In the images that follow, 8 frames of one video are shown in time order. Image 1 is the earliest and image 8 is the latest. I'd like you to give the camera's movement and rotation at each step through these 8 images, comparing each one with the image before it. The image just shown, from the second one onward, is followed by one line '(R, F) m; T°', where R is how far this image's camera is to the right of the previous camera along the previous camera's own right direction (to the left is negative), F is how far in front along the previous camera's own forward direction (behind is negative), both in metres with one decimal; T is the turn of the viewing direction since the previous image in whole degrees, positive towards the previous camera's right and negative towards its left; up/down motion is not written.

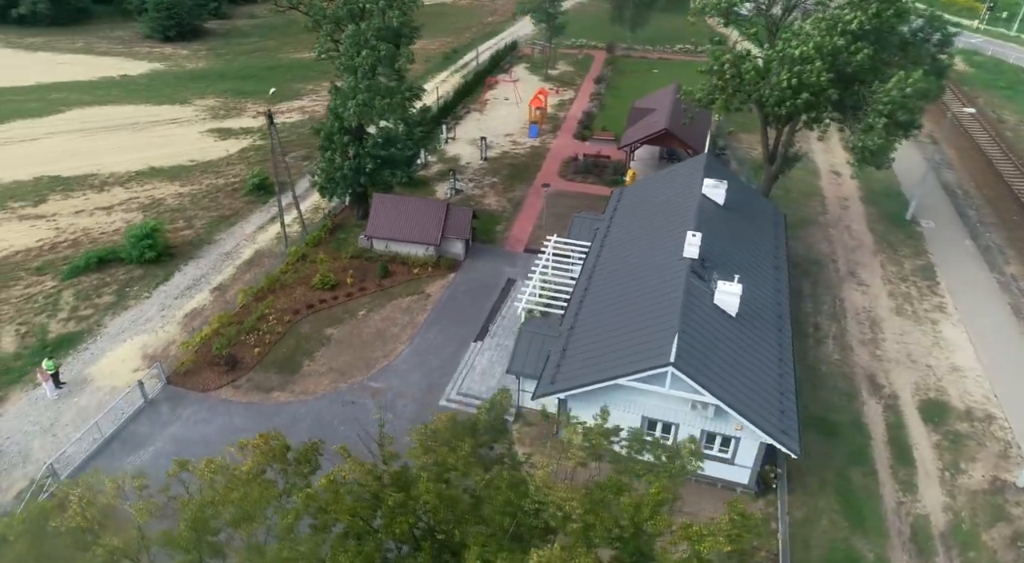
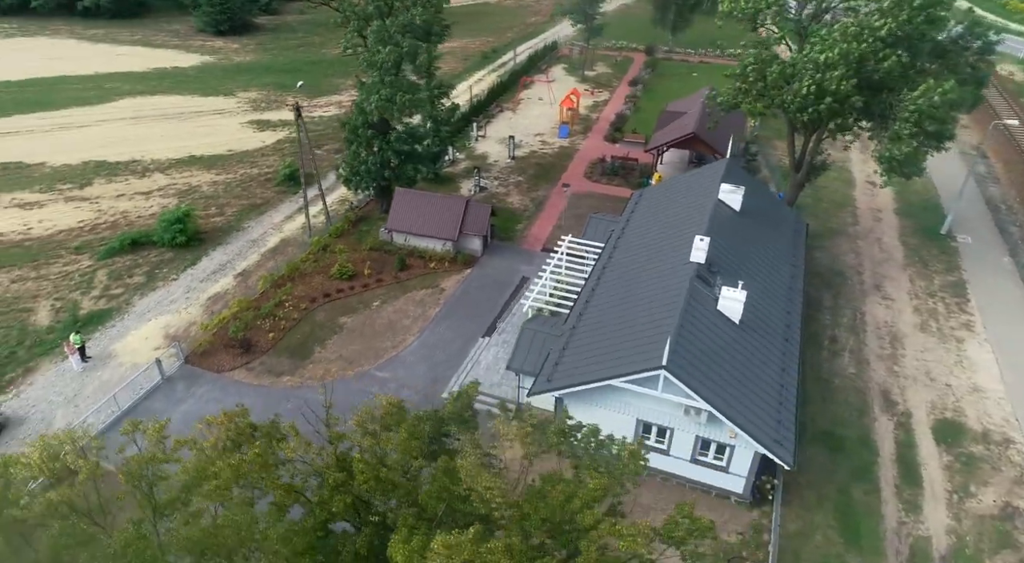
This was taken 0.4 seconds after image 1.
(+1.7, -0.2) m; -4°
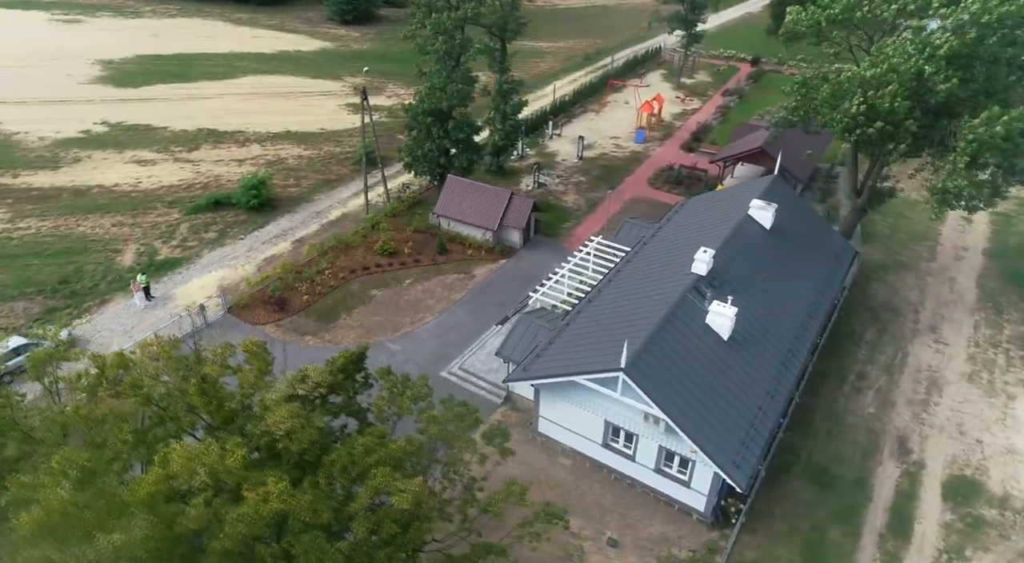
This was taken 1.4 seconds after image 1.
(+5.2, -0.2) m; -11°
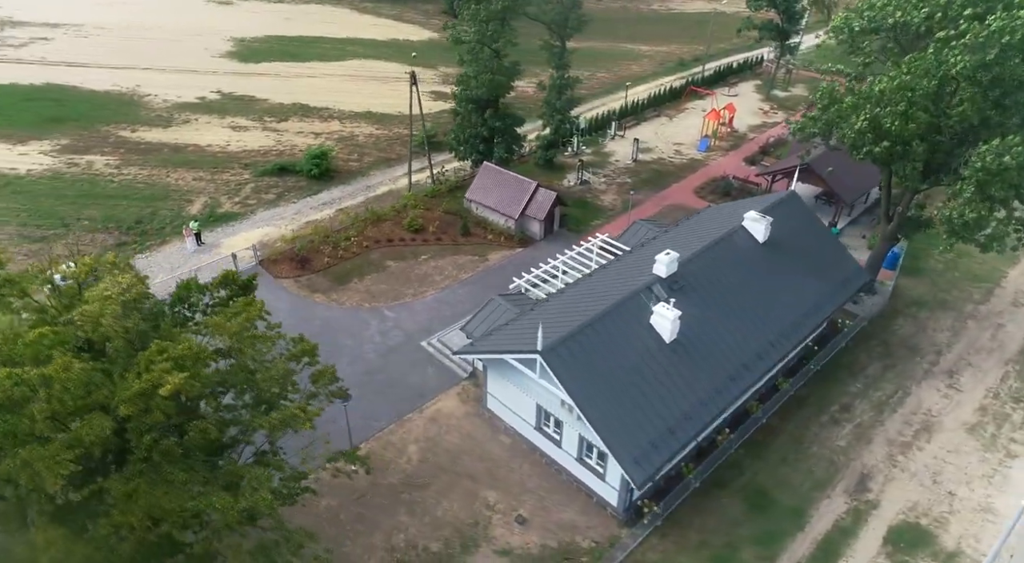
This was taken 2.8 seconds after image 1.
(+6.6, -0.4) m; -11°
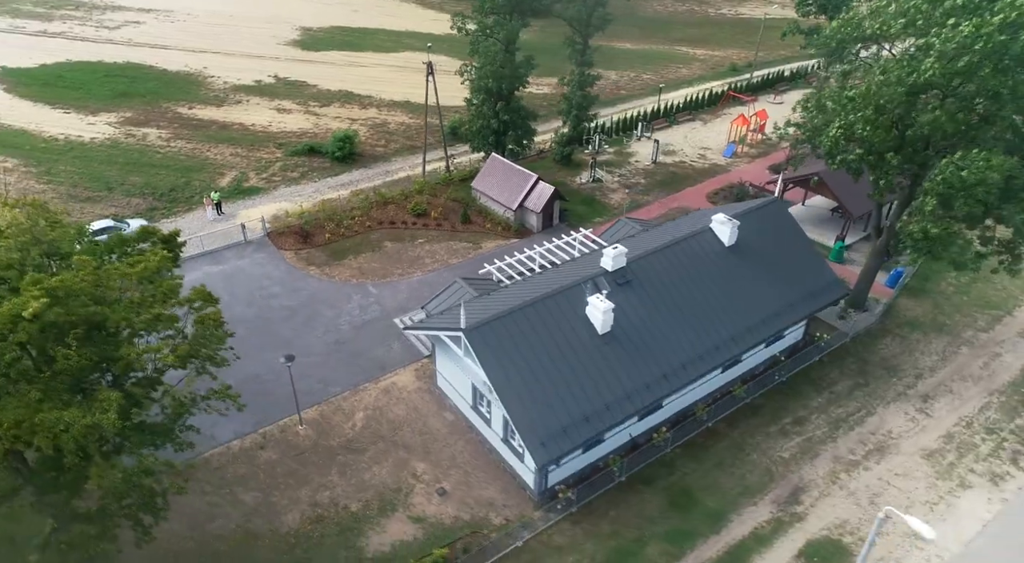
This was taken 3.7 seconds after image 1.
(+5.1, -0.5) m; -7°
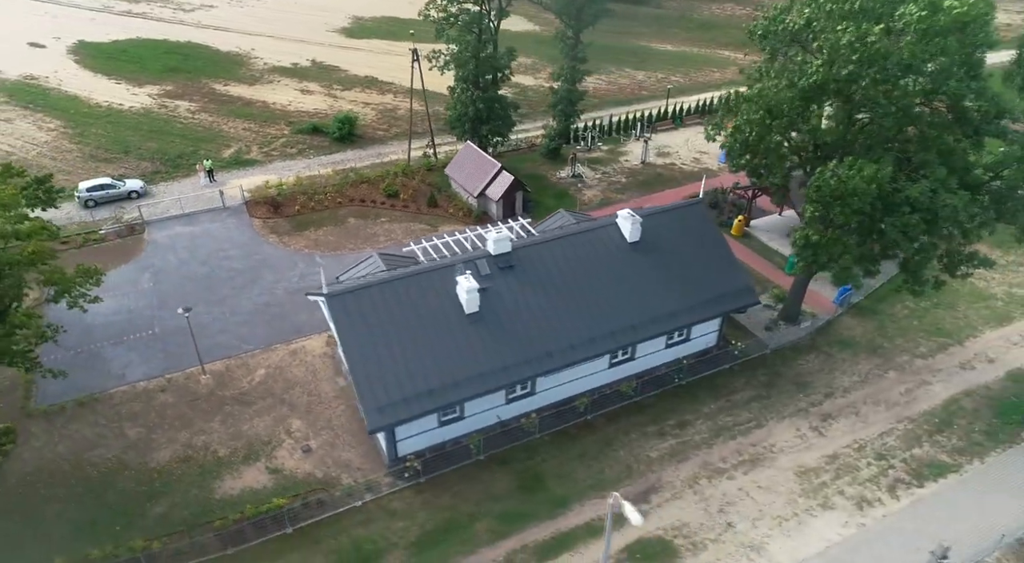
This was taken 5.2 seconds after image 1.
(+7.9, -0.1) m; -8°
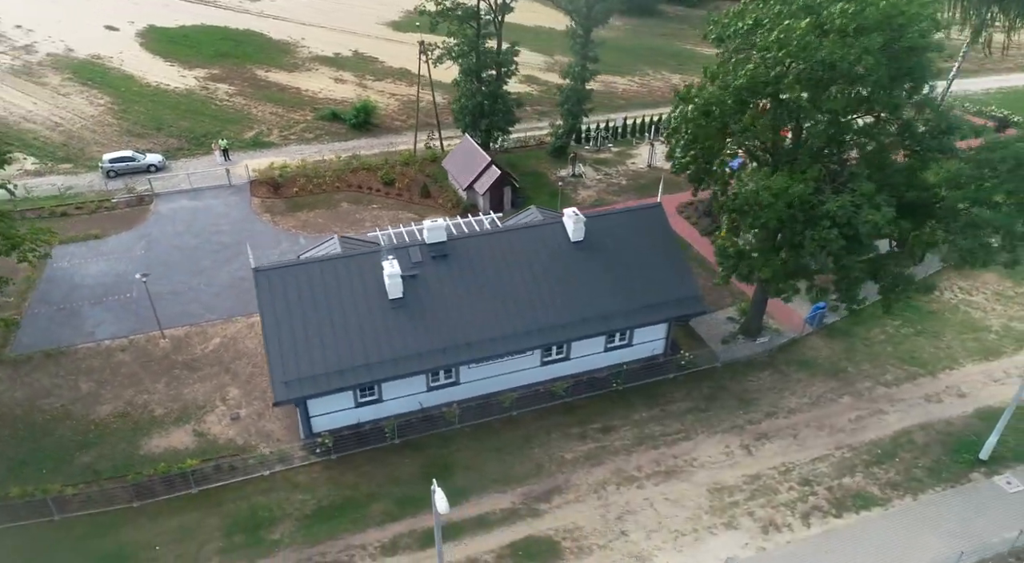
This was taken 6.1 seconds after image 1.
(+5.5, +0.3) m; -6°
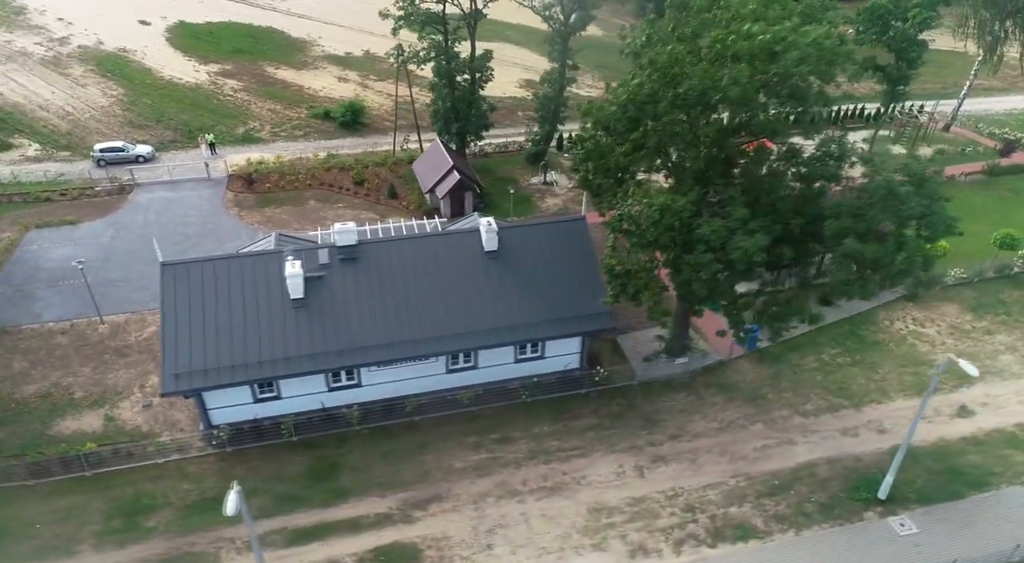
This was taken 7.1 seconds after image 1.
(+5.6, +0.2) m; -4°
